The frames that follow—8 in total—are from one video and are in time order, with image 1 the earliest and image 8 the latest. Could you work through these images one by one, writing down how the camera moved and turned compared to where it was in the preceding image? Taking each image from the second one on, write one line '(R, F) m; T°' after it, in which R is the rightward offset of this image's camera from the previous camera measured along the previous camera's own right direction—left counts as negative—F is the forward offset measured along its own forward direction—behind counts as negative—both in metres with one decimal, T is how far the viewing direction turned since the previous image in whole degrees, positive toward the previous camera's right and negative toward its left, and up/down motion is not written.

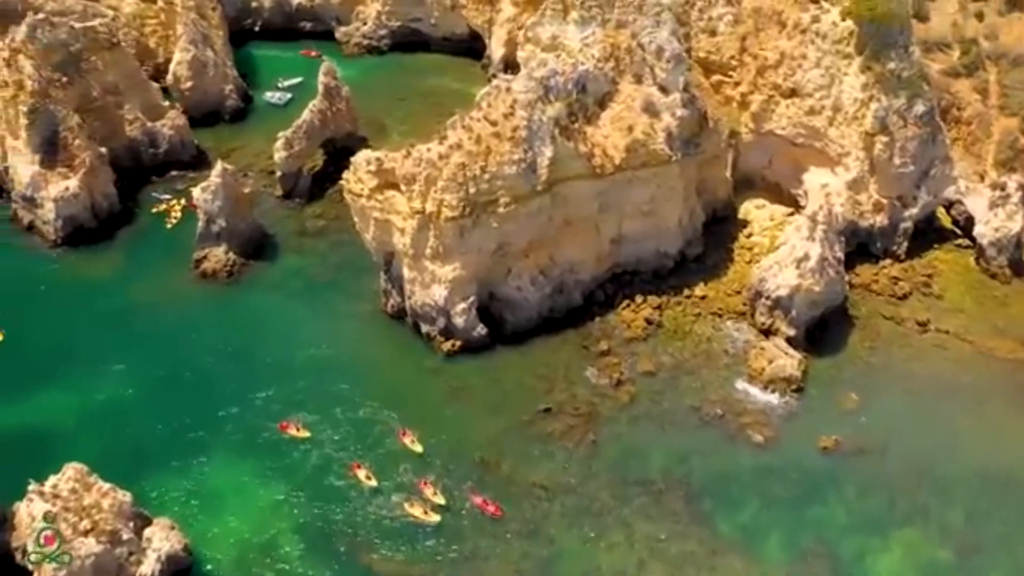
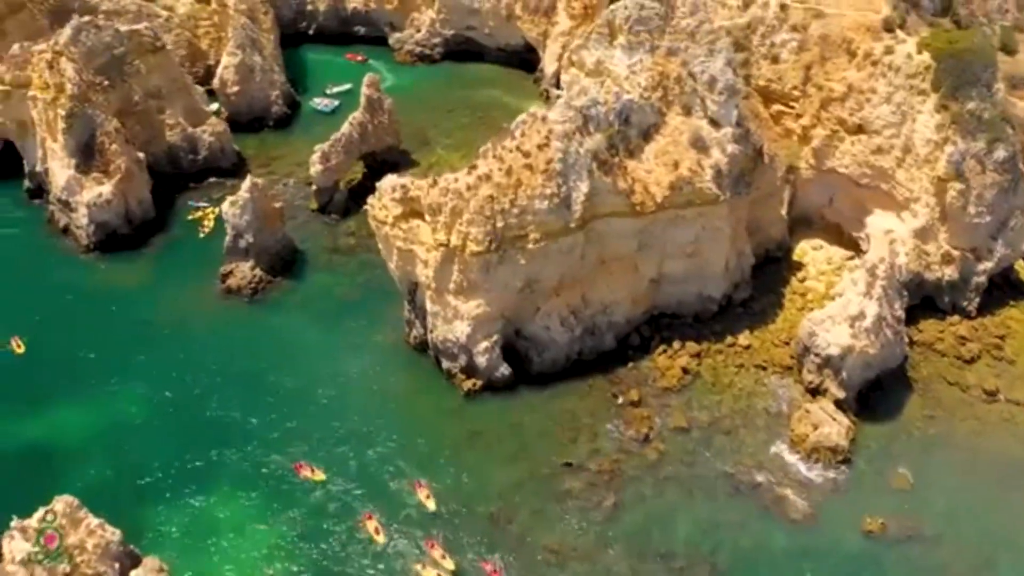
(+1.3, +2.5) m; -4°
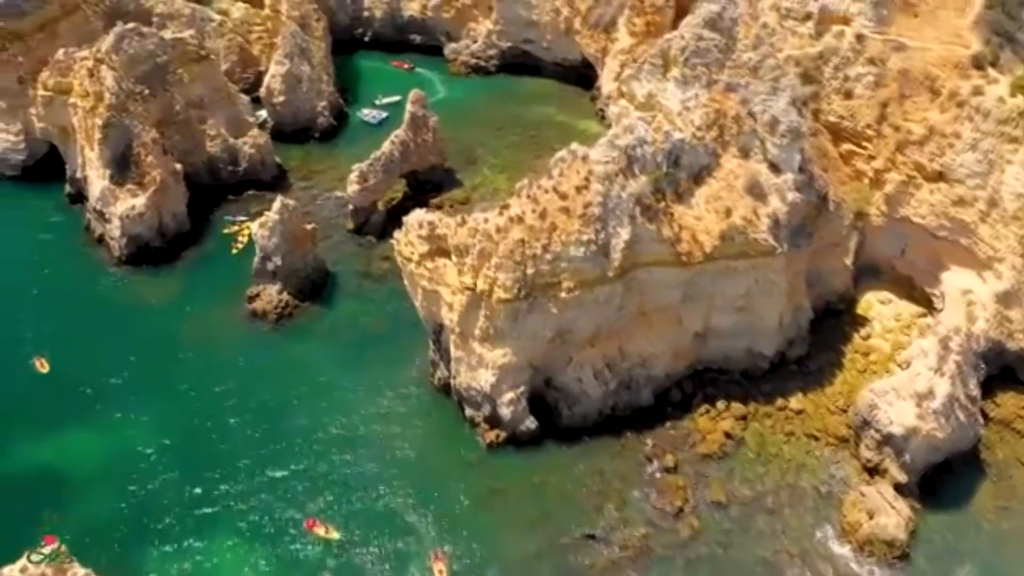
(+1.1, +2.8) m; -4°
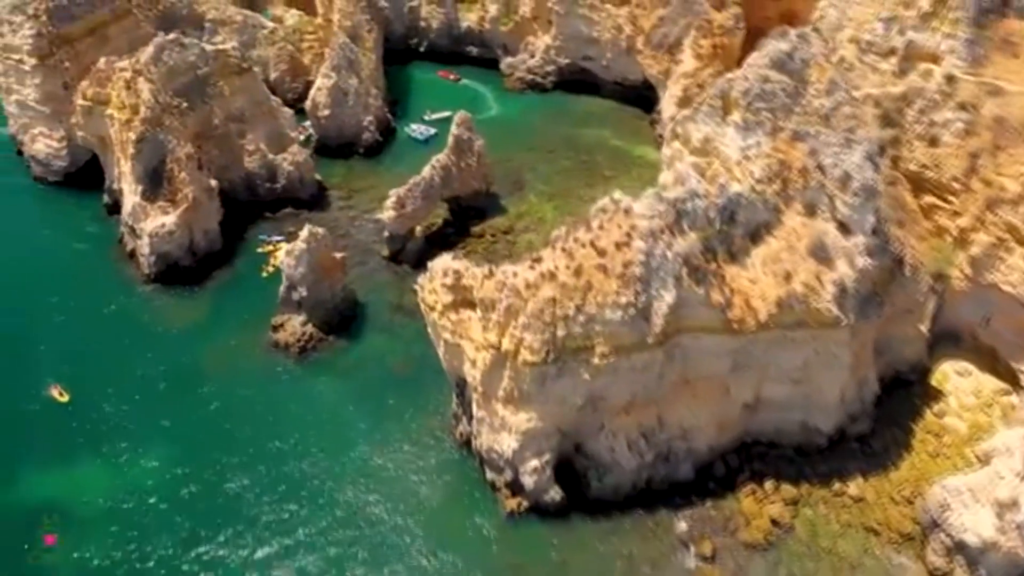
(+0.9, +3.1) m; -4°
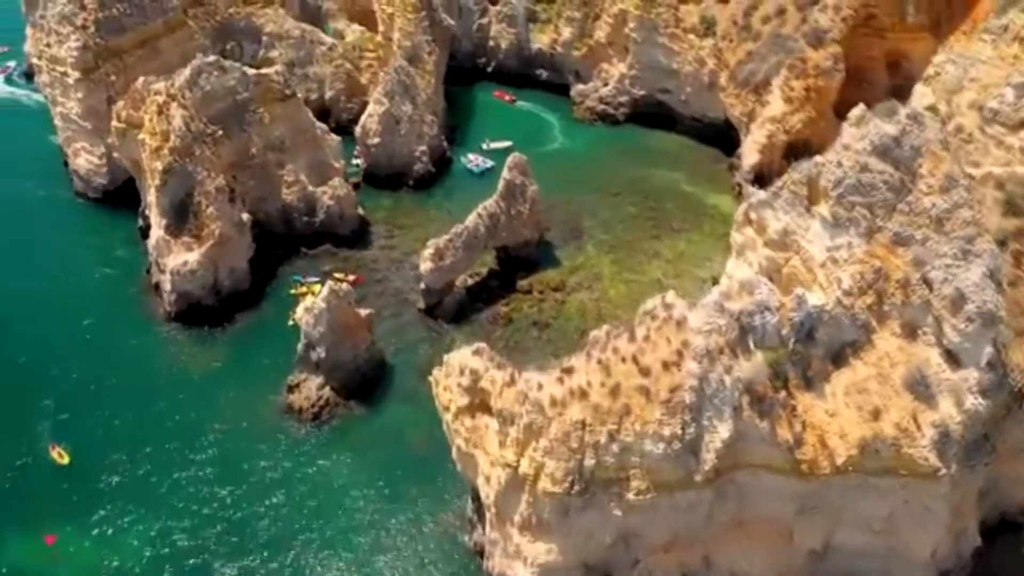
(+1.2, +4.6) m; -5°
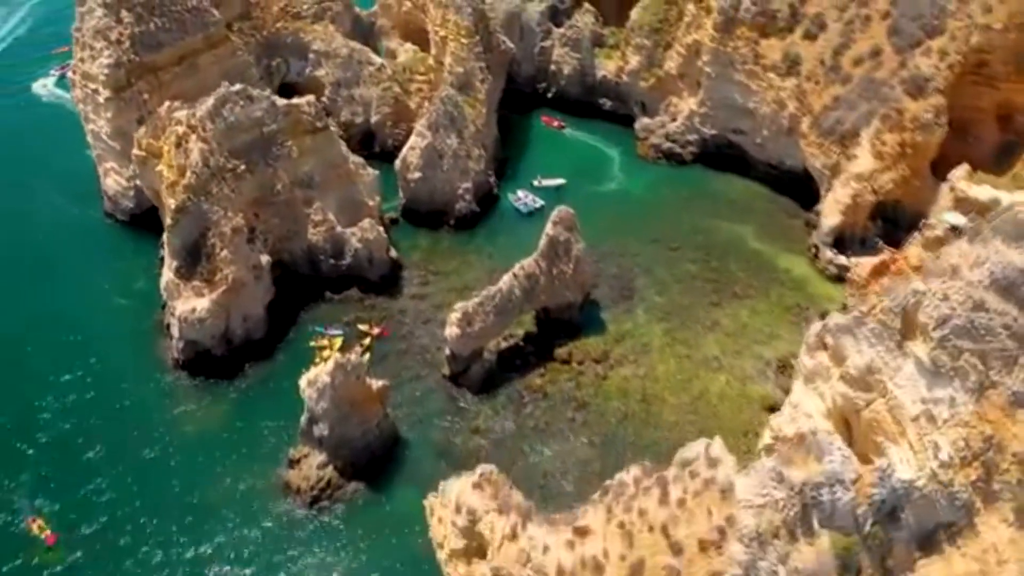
(+1.0, +4.4) m; -4°
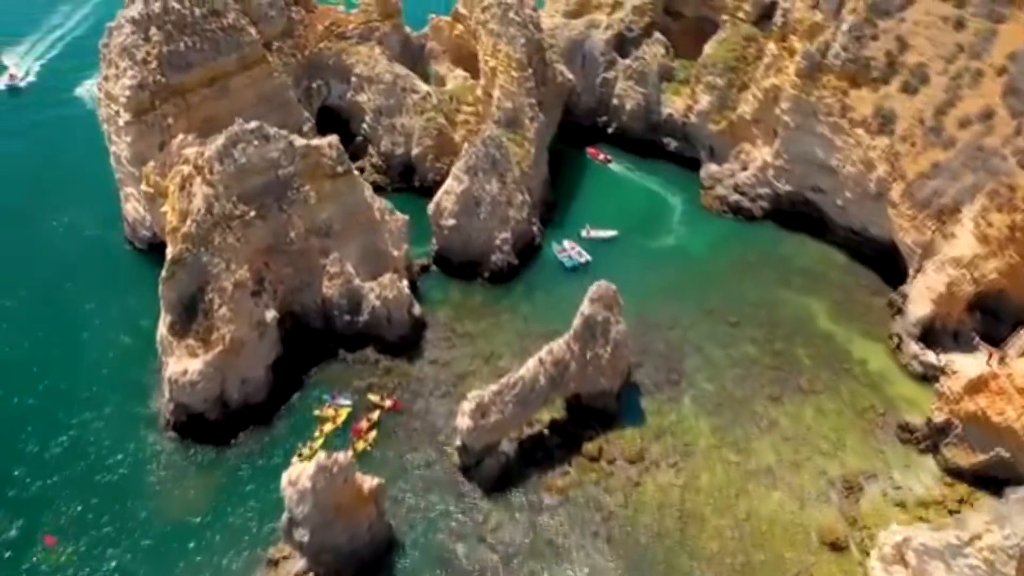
(+1.3, +4.5) m; -4°
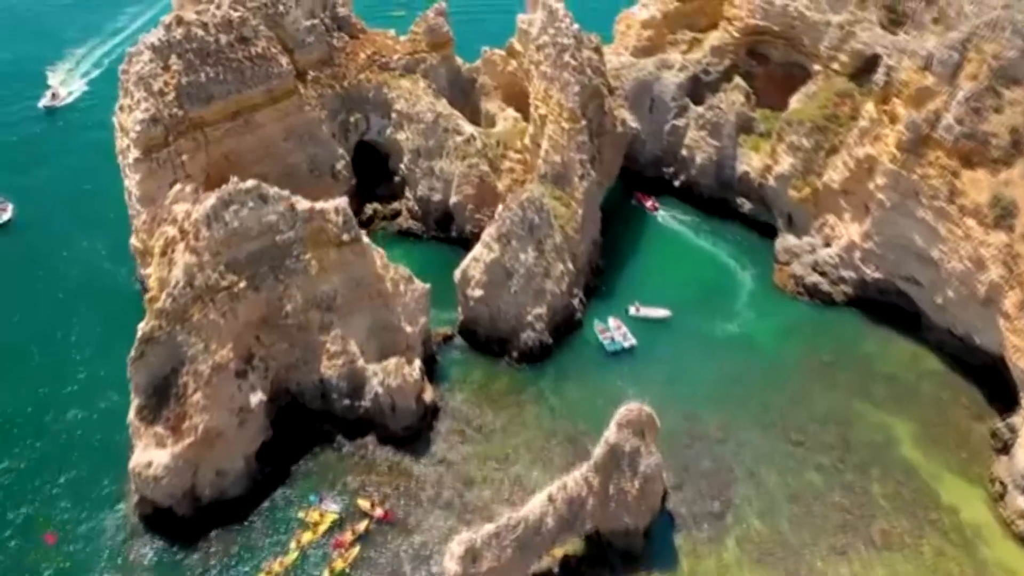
(+1.7, +5.0) m; -5°
